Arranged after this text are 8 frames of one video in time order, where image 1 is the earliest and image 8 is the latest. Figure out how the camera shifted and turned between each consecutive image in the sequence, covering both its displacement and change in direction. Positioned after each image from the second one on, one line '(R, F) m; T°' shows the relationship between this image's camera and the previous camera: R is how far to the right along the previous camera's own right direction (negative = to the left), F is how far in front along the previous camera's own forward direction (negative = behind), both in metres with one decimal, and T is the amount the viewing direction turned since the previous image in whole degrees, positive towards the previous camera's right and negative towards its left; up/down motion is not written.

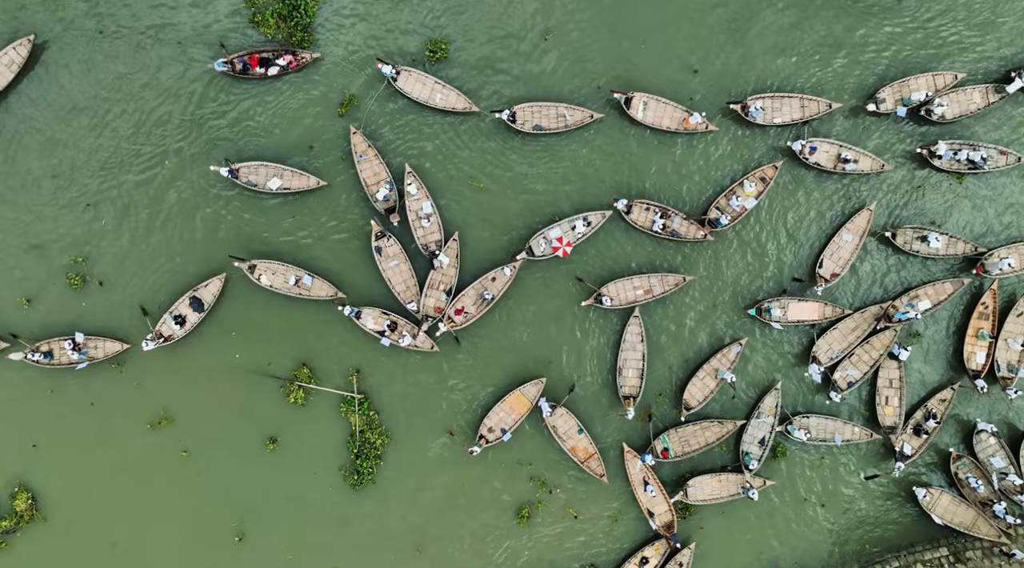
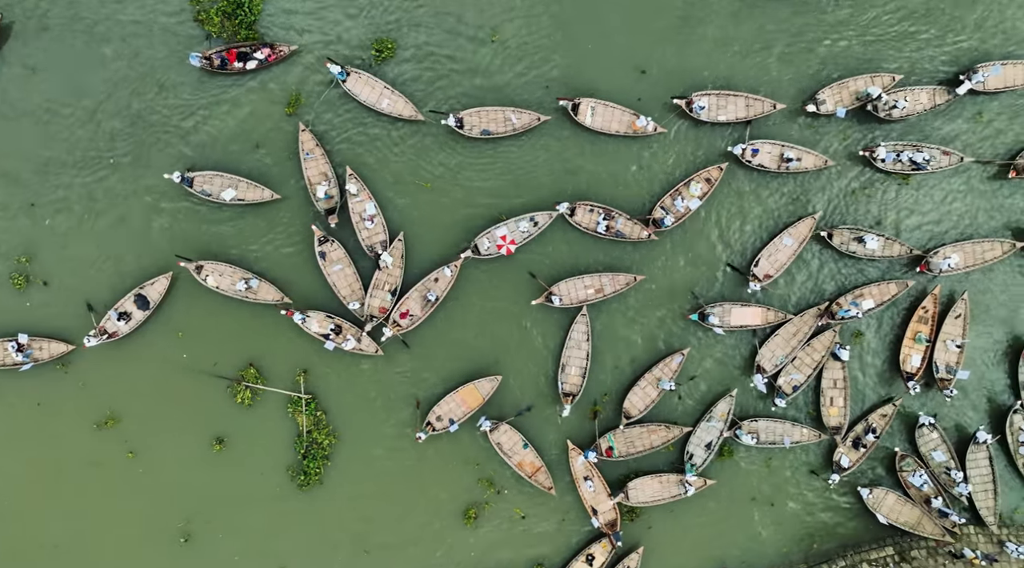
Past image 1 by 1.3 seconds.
(+3.2, -0.2) m; -1°
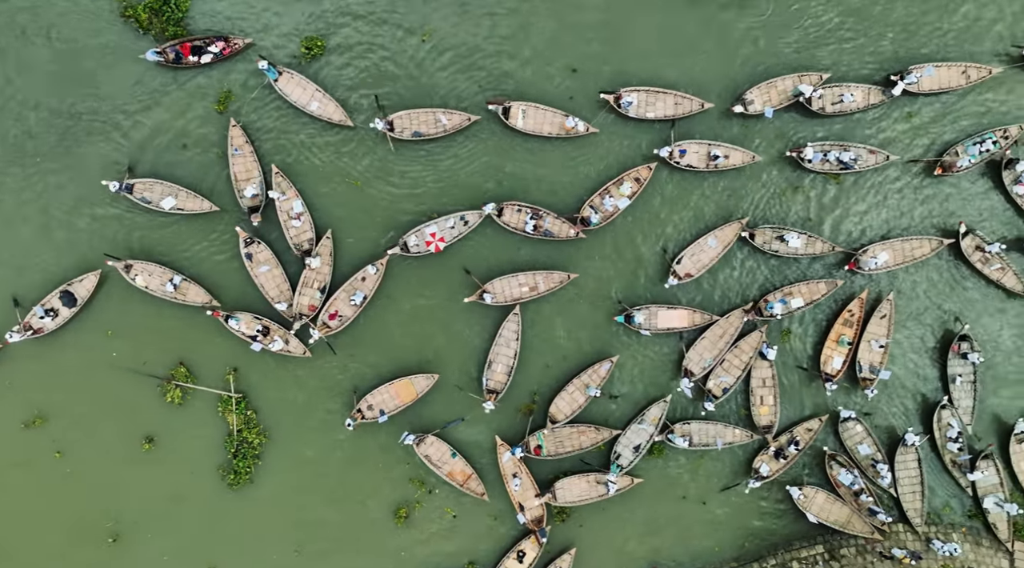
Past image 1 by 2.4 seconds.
(+2.8, 0.0) m; 0°
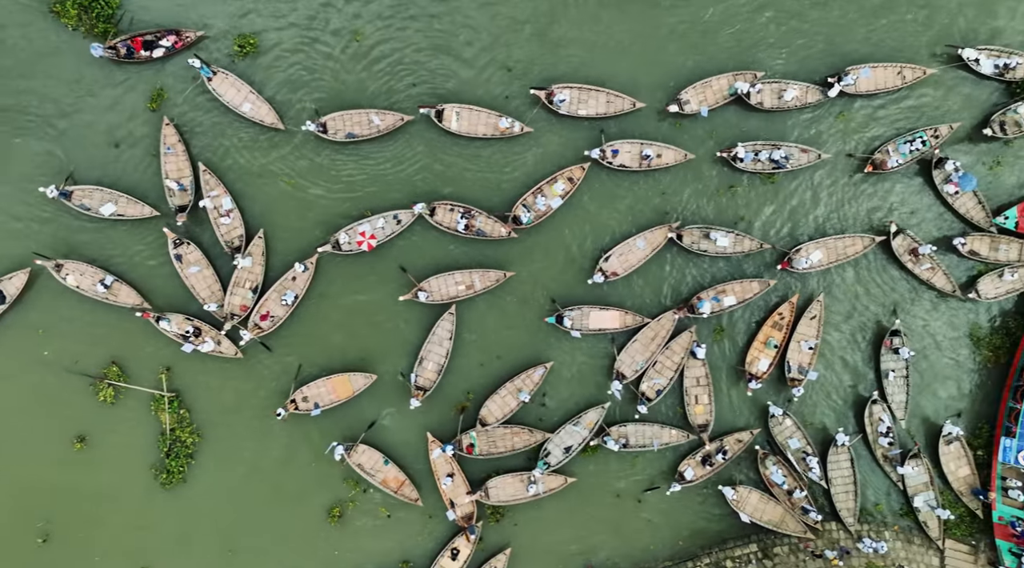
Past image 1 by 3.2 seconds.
(+2.6, 0.0) m; 0°
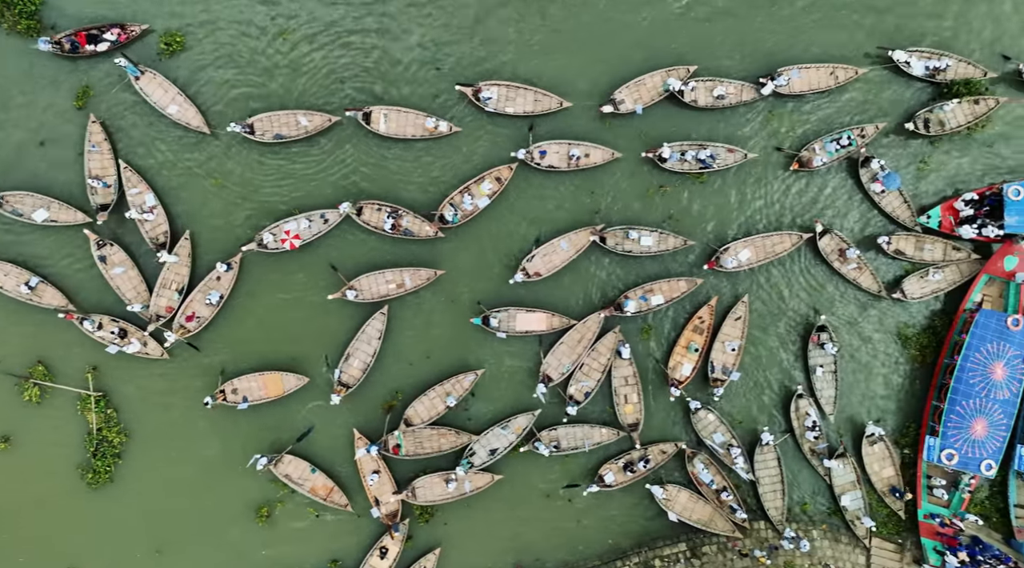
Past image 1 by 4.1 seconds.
(+2.8, 0.0) m; +1°
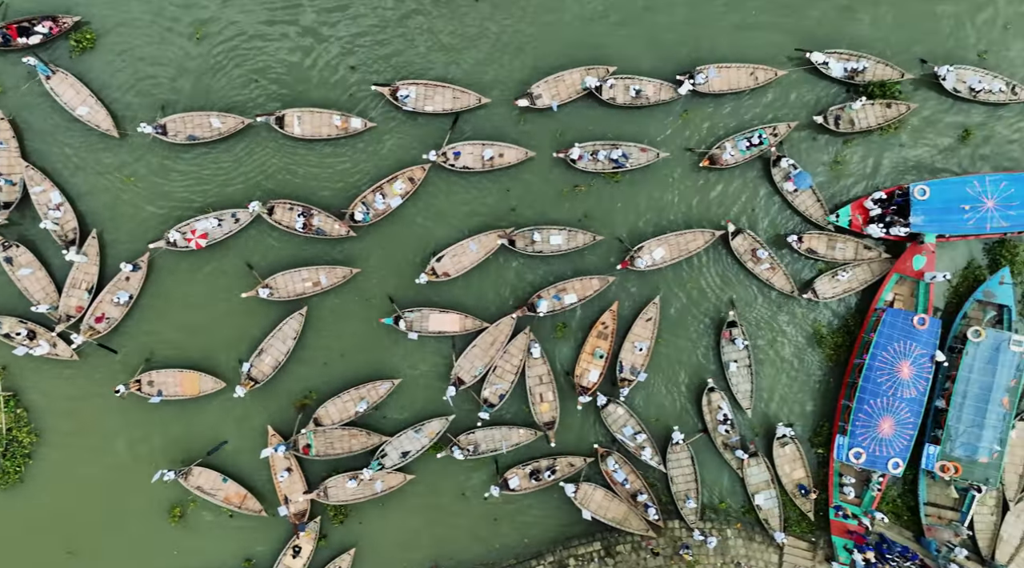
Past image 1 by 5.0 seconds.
(+3.3, 0.0) m; +1°
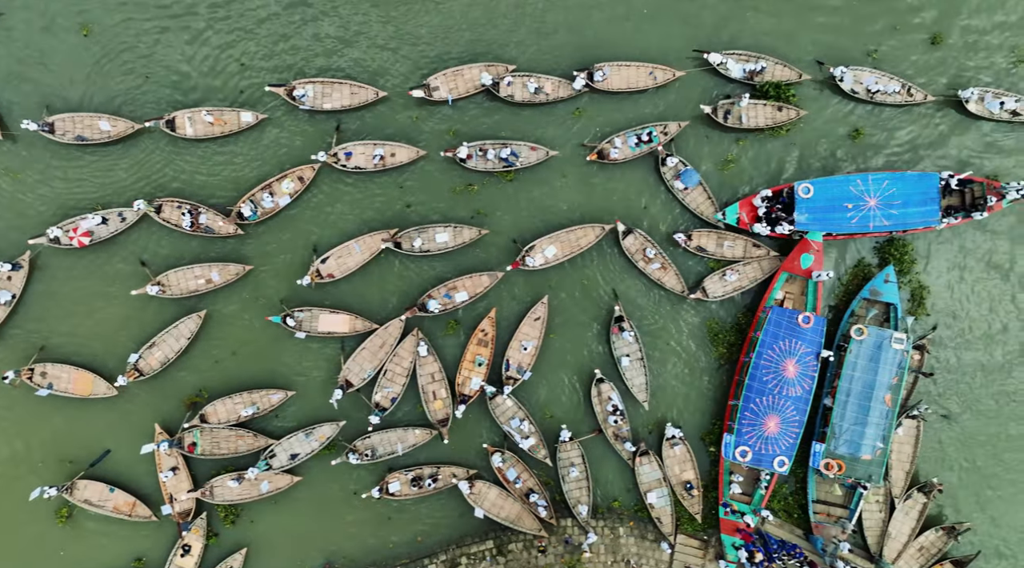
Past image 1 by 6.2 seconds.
(+4.2, 0.0) m; +1°
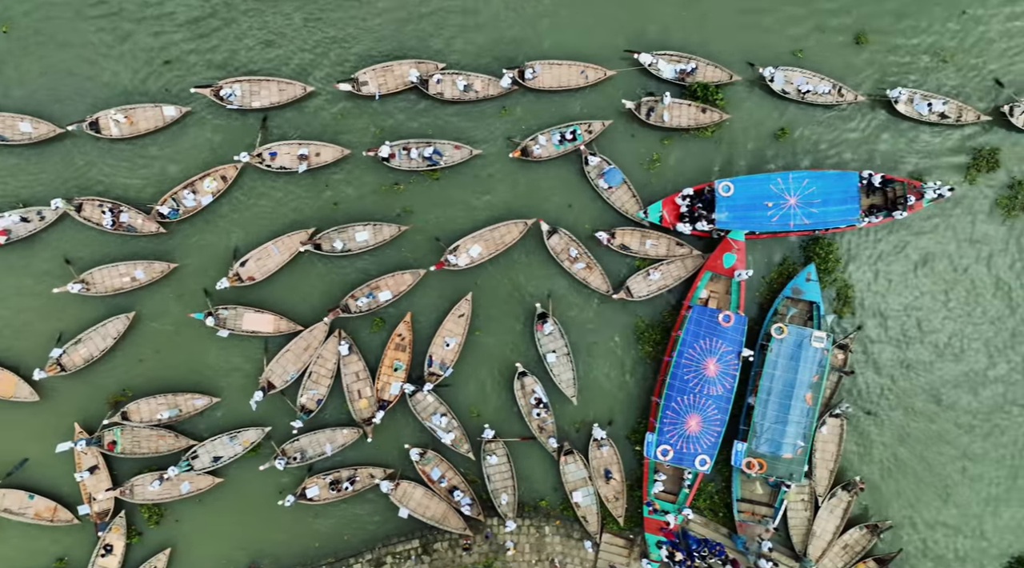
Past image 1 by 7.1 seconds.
(+3.0, 0.0) m; 0°
